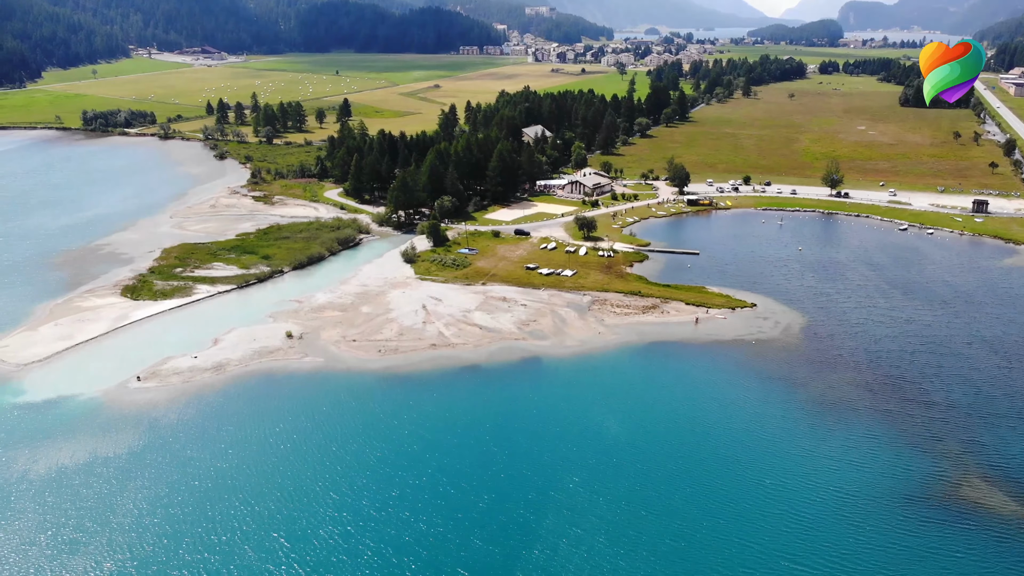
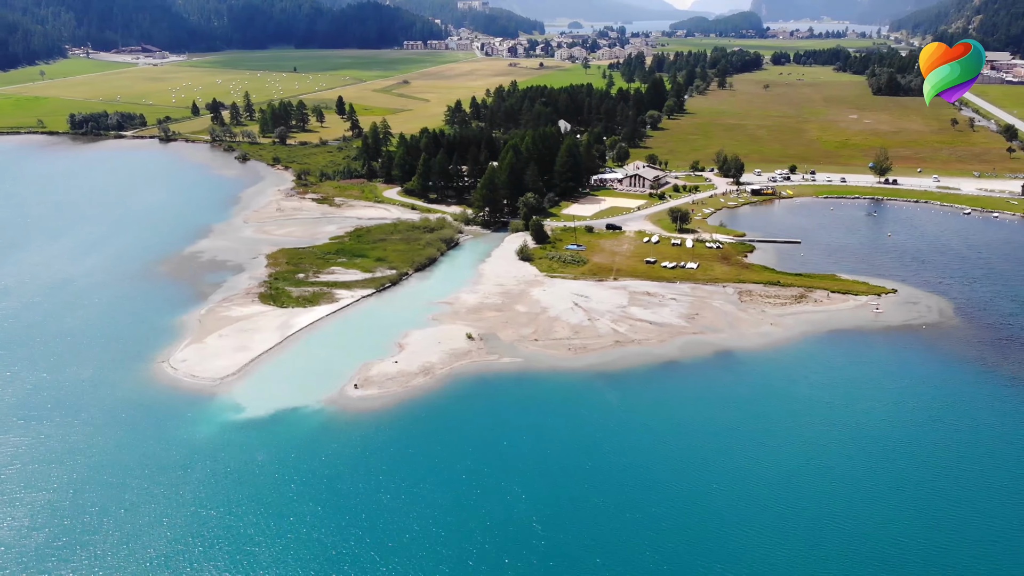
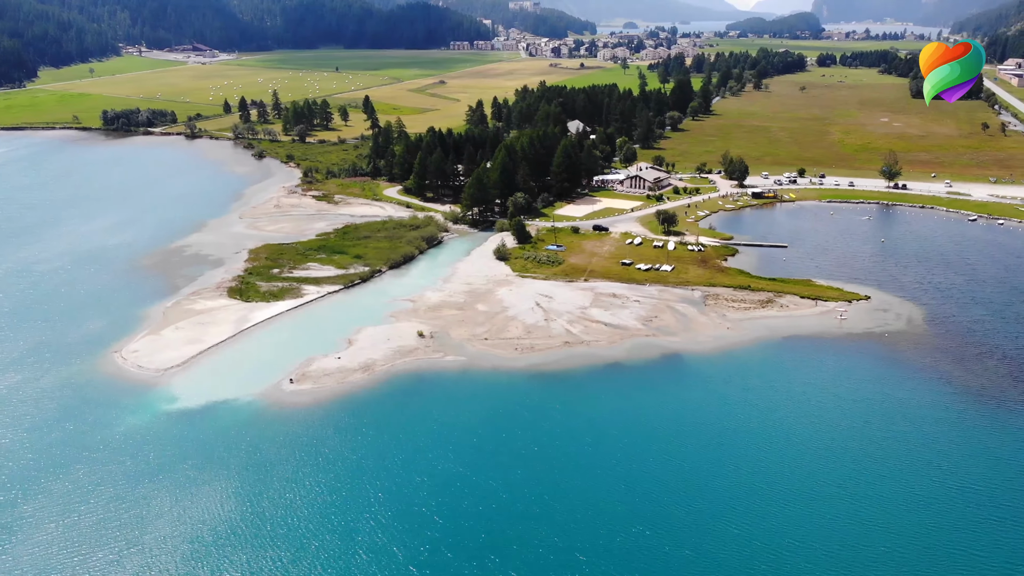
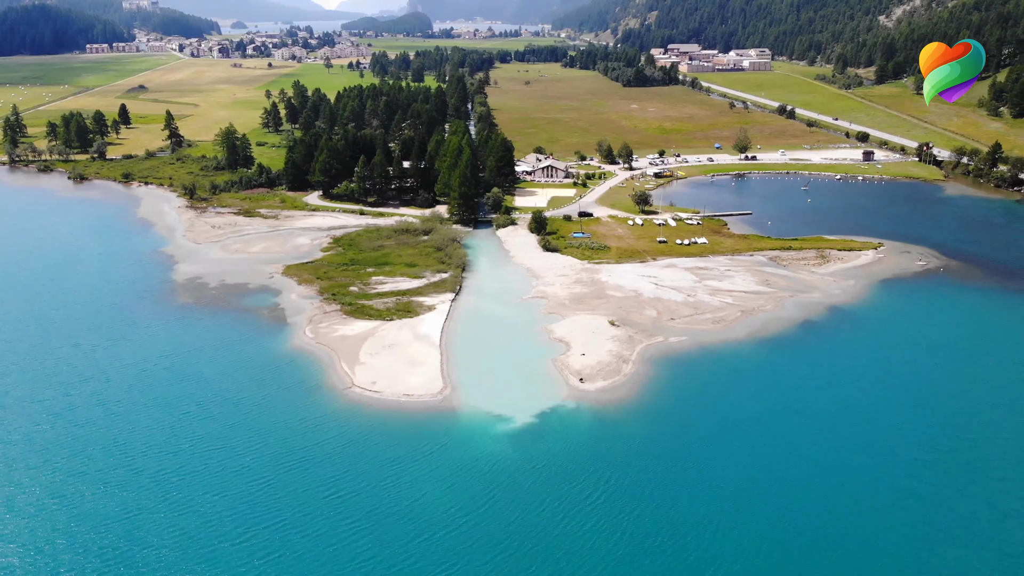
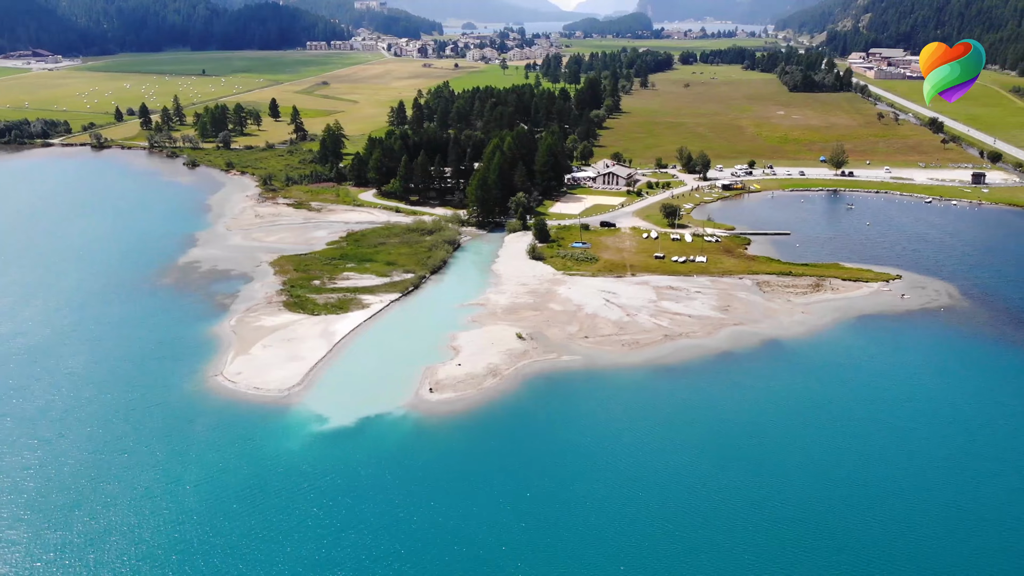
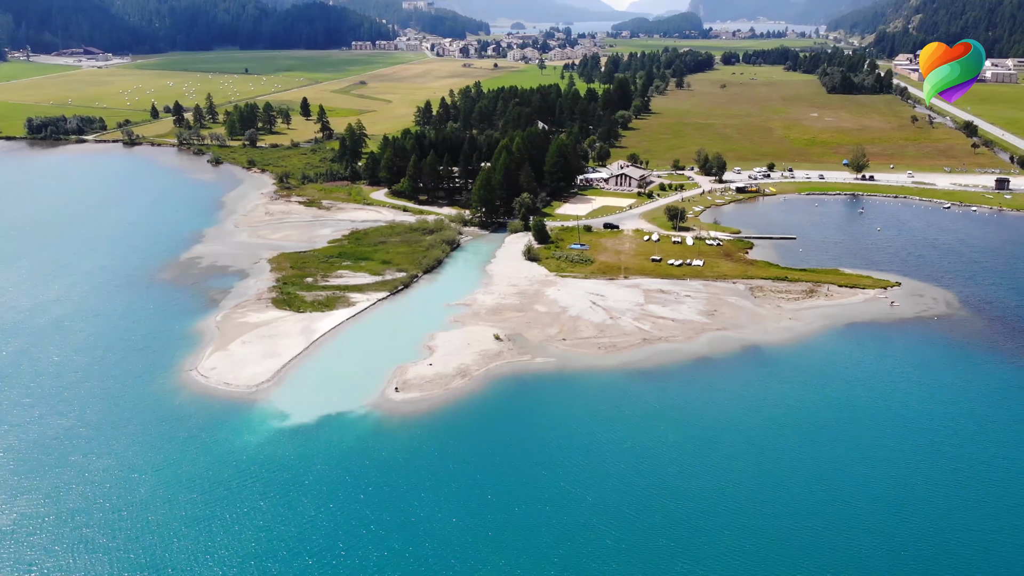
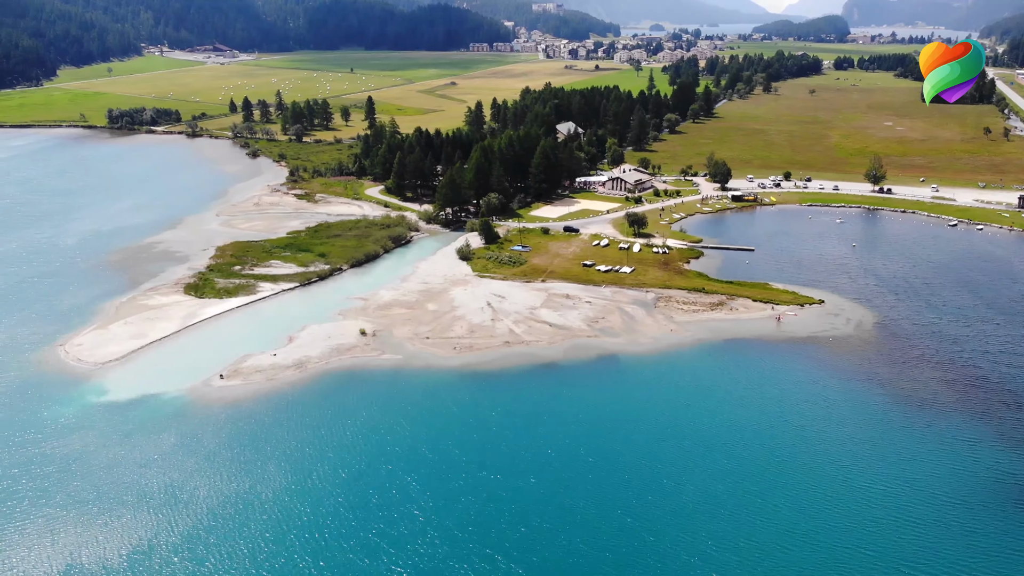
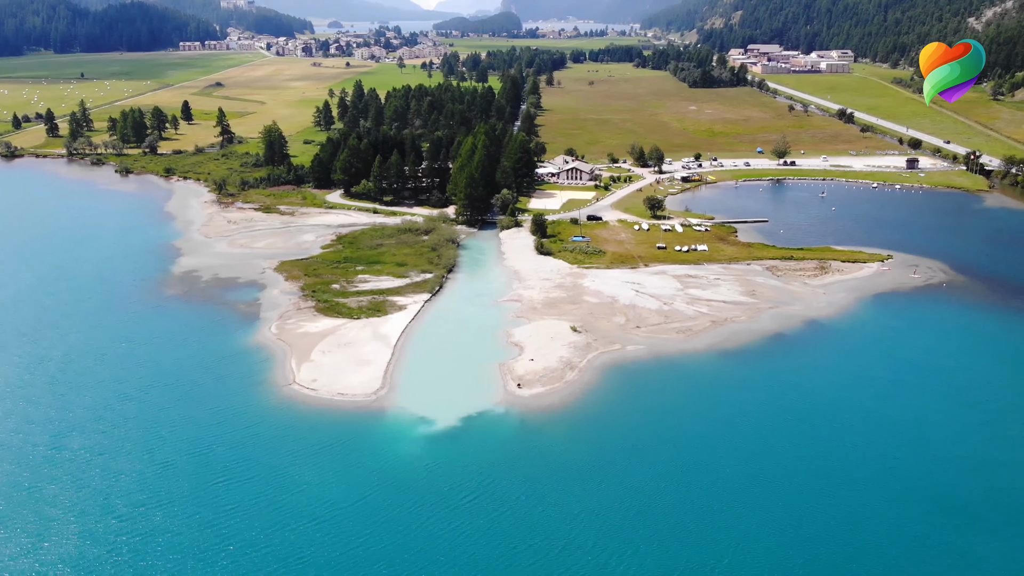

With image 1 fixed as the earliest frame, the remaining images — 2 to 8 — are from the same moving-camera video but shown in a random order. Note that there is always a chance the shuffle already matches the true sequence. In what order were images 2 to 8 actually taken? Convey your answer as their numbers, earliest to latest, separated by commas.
7, 3, 2, 6, 5, 8, 4
